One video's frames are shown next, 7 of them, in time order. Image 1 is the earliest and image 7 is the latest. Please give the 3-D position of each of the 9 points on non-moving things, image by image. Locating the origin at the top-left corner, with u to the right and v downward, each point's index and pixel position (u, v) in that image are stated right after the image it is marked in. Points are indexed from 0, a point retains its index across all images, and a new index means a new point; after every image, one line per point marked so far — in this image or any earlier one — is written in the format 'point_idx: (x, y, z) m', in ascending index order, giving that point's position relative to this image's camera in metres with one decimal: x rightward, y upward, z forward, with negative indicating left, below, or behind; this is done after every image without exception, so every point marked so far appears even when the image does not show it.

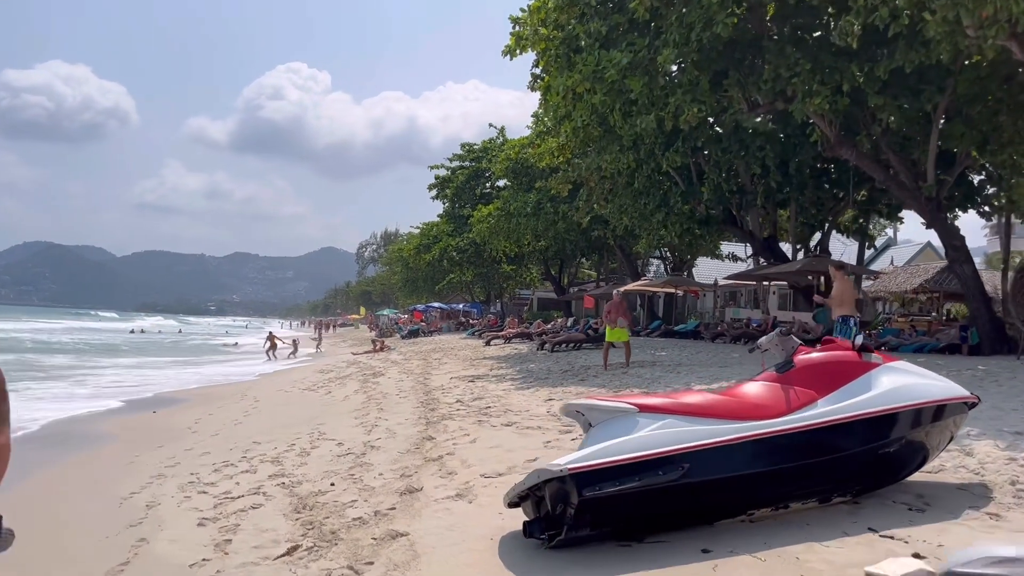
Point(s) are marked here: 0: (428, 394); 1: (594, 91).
0: (-1.2, -1.5, +12.1) m
1: (+1.5, +3.7, +15.6) m
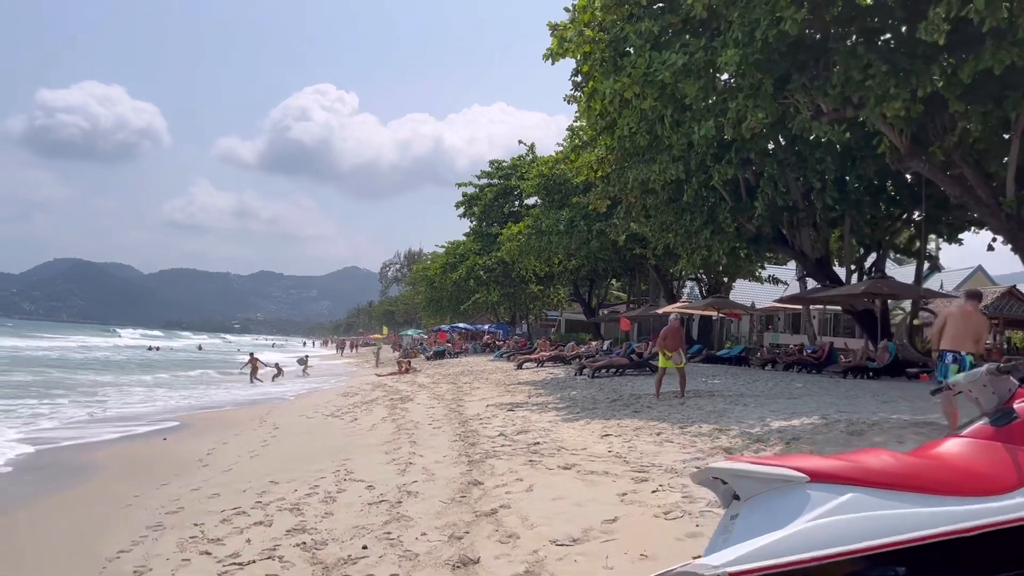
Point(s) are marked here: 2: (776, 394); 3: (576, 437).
0: (-0.6, -1.8, +10.9) m
1: (+2.3, +3.3, +14.4) m
2: (+4.0, -1.6, +12.6) m
3: (+0.7, -1.6, +8.9) m
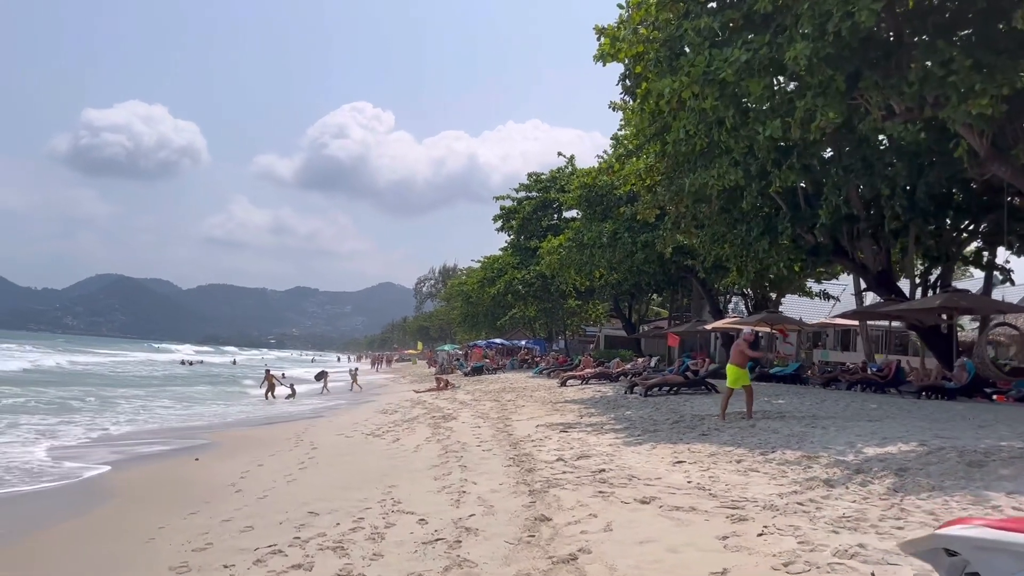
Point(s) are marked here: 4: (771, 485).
0: (0.0, -1.9, +10.0) m
1: (+3.1, +3.1, +13.6) m
2: (+4.7, -1.8, +11.6) m
3: (+1.3, -1.7, +8.0) m
4: (+2.0, -1.5, +6.5) m
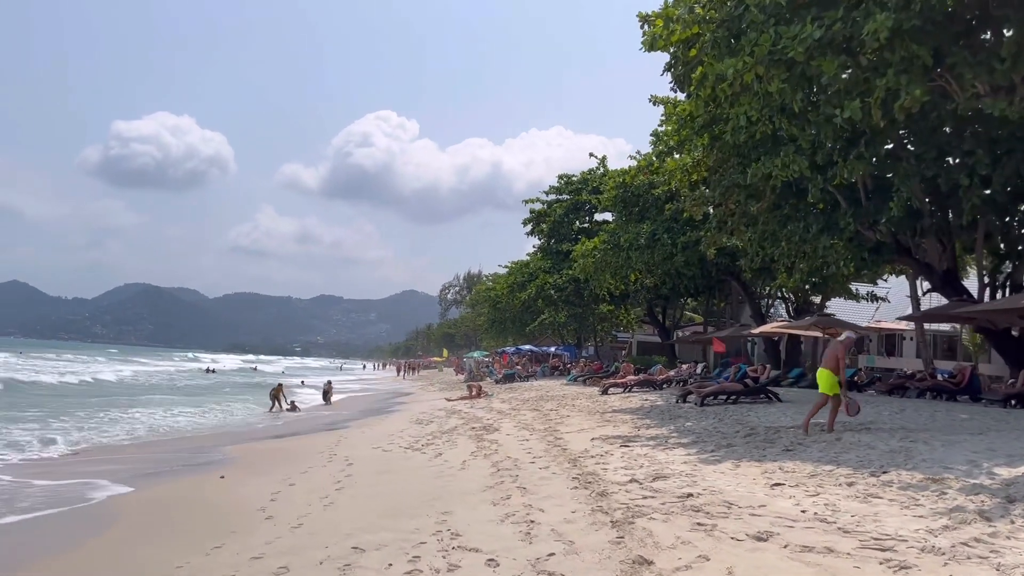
0: (+0.7, -1.9, +8.9) m
1: (+3.8, +3.1, +12.4) m
2: (+5.4, -1.7, +10.3) m
3: (+1.9, -1.6, +6.9) m
4: (+2.6, -1.5, +5.4) m
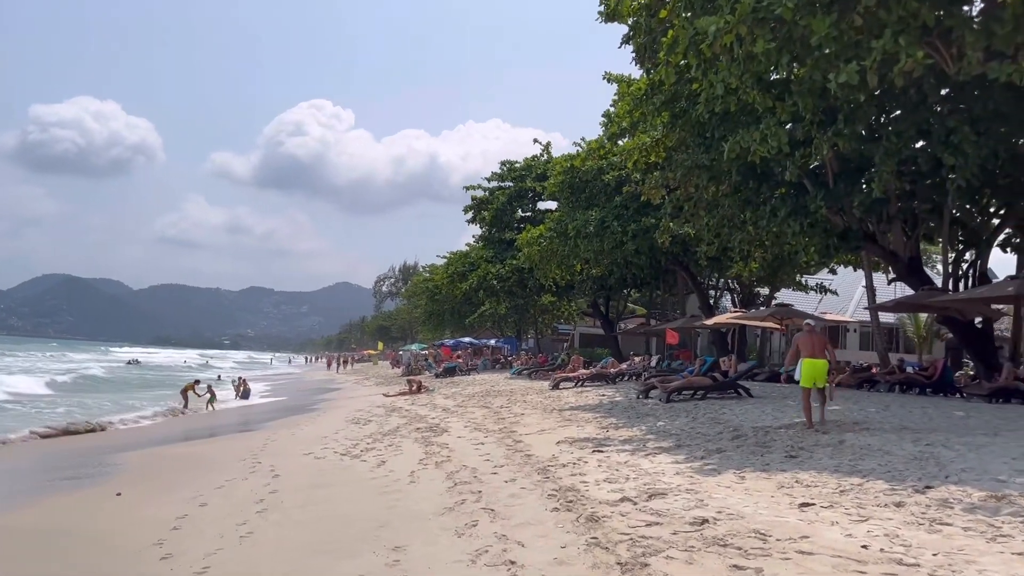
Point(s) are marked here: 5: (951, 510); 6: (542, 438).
0: (+0.3, -1.7, +7.5) m
1: (+3.2, +3.3, +11.2) m
2: (+4.9, -1.5, +9.3) m
3: (+1.7, -1.5, +5.6) m
4: (+2.5, -1.3, +4.1) m
5: (+2.7, -1.4, +5.3) m
6: (+0.4, -1.9, +10.5) m
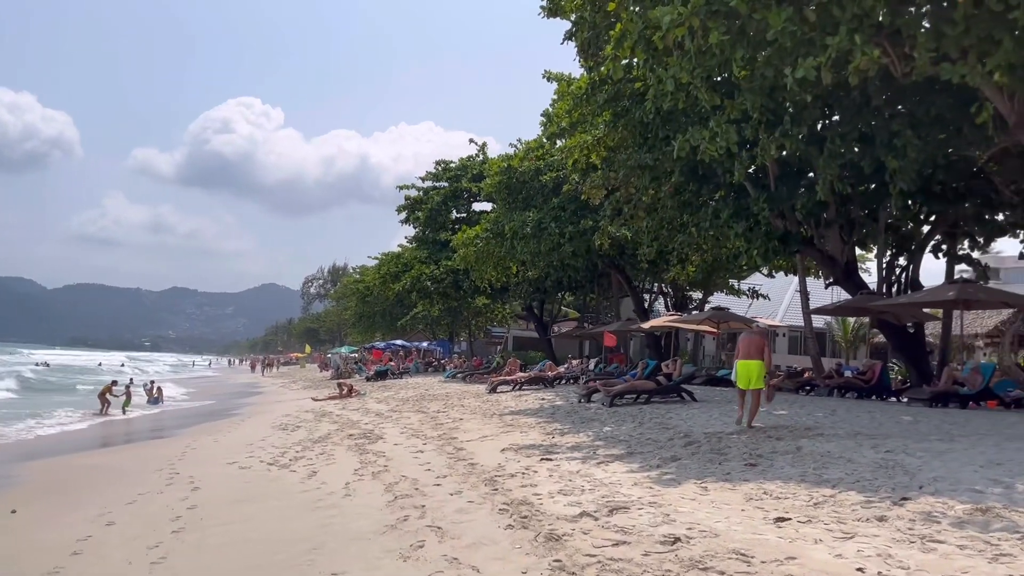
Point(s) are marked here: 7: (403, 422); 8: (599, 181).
0: (-0.1, -1.7, +7.0) m
1: (+2.5, +3.3, +10.9) m
2: (+4.3, -1.6, +9.1) m
3: (+1.4, -1.5, +5.1) m
4: (+2.3, -1.3, +3.8) m
5: (+2.5, -1.4, +4.9) m
6: (-0.3, -1.9, +10.0) m
7: (-1.8, -2.3, +14.2) m
8: (+1.9, +2.4, +18.7) m
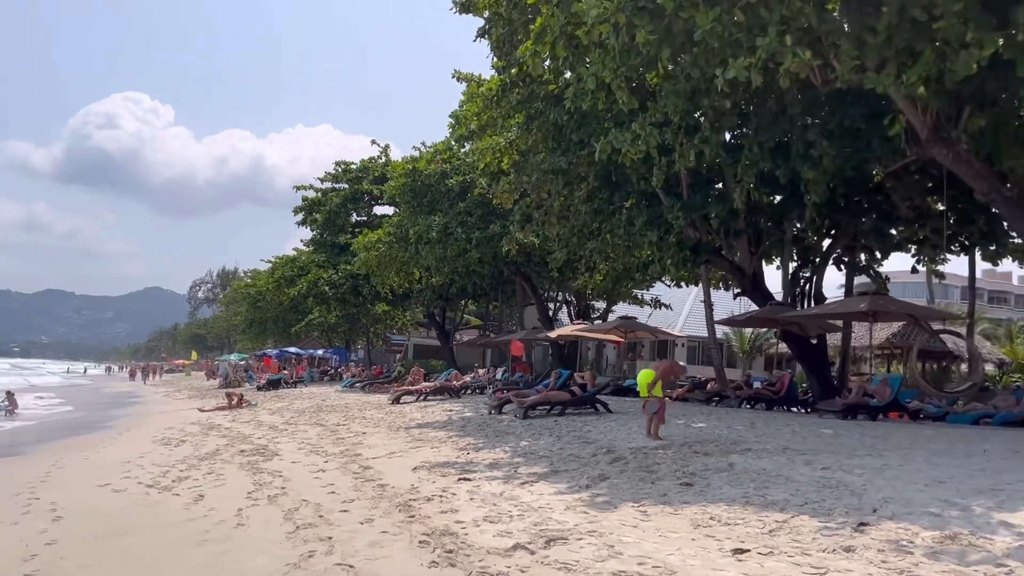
0: (-0.7, -1.7, +6.2) m
1: (+1.4, +3.2, +10.5) m
2: (+3.4, -1.7, +8.9) m
3: (+1.0, -1.5, +4.6) m
4: (+2.1, -1.3, +3.3) m
5: (+2.1, -1.4, +4.5) m
6: (-1.3, -1.9, +9.2) m
7: (-3.3, -2.3, +13.1) m
8: (0.0, +2.2, +18.2) m
